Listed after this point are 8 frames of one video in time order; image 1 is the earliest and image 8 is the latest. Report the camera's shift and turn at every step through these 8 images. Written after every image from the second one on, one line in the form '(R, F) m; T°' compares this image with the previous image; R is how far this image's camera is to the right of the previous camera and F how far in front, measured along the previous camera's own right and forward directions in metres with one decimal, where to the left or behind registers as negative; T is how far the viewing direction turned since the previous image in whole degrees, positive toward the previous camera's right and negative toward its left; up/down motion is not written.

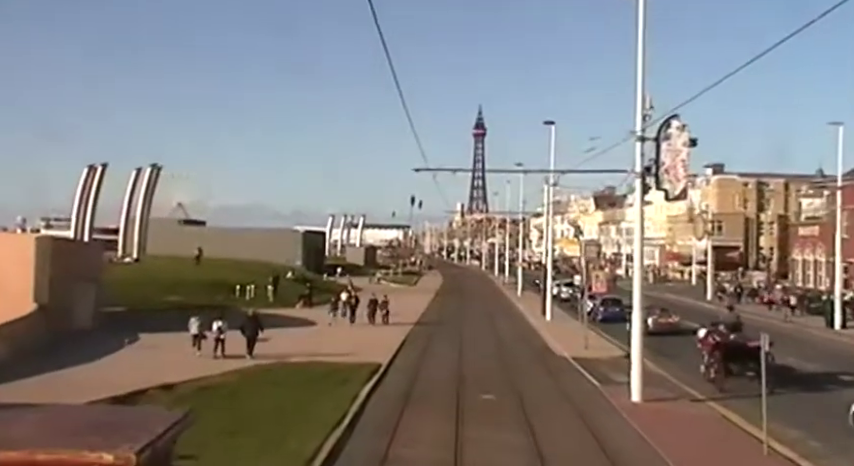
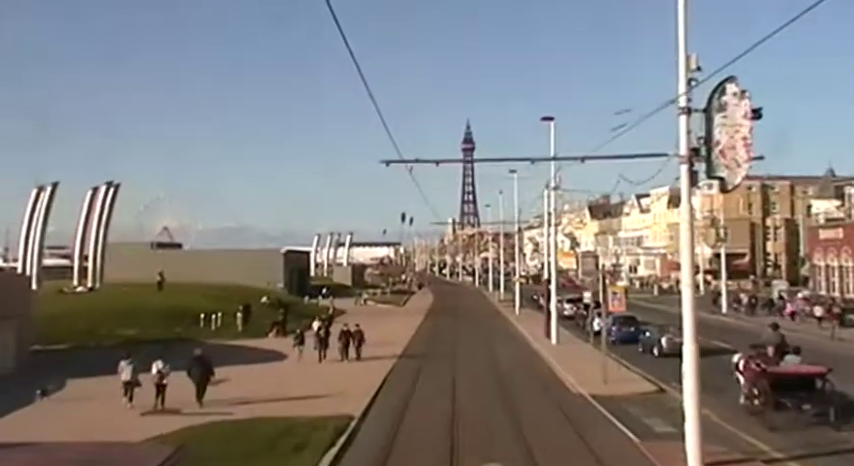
(+0.3, +6.8) m; 0°
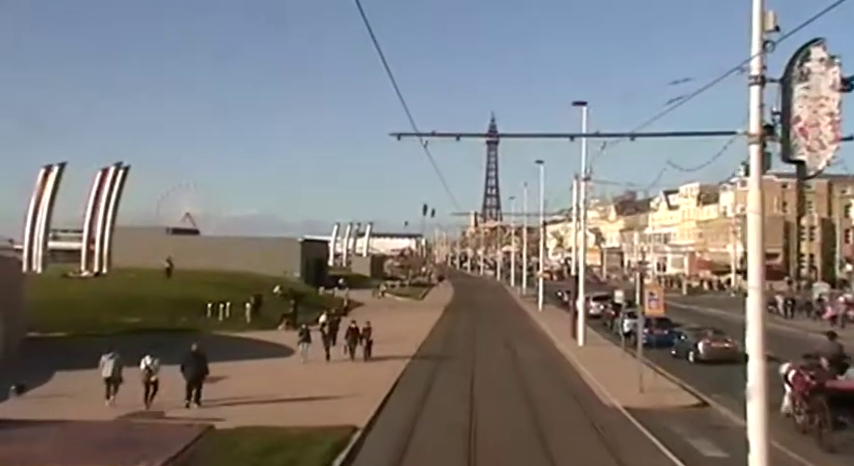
(+0.1, +3.1) m; -1°
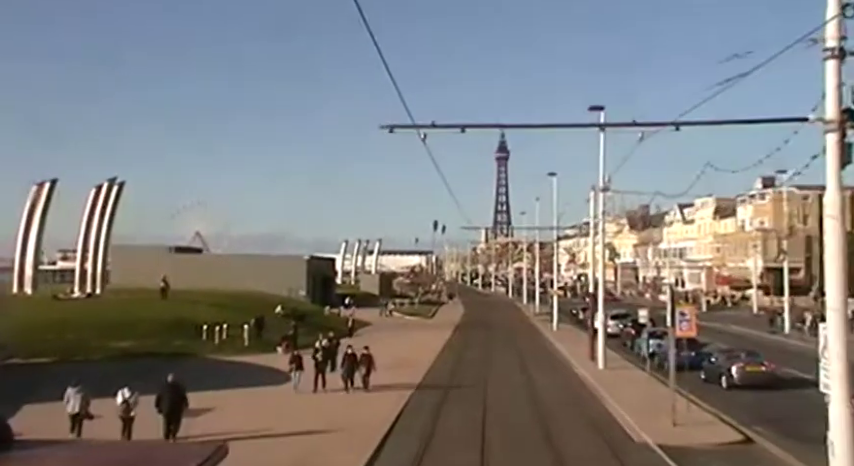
(+0.1, +3.1) m; -1°
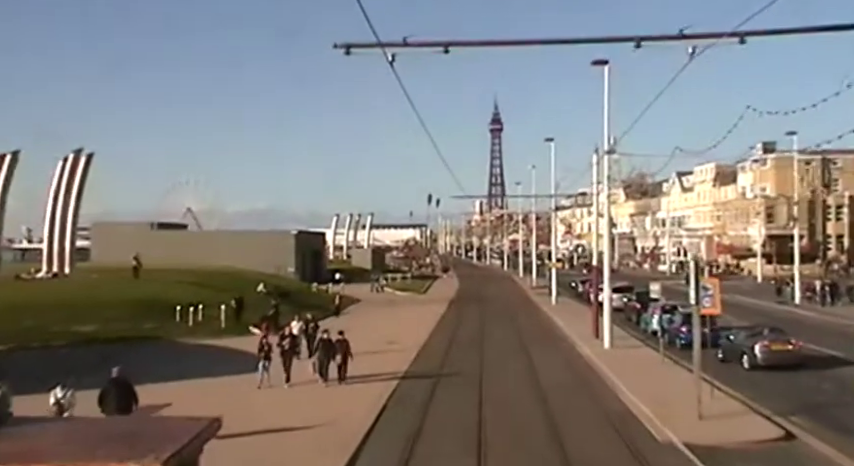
(+0.2, +3.7) m; 0°
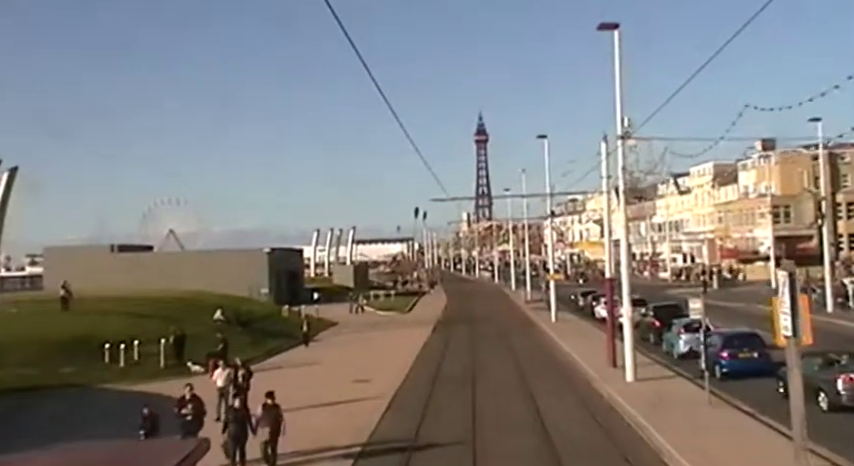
(+0.5, +7.7) m; +1°
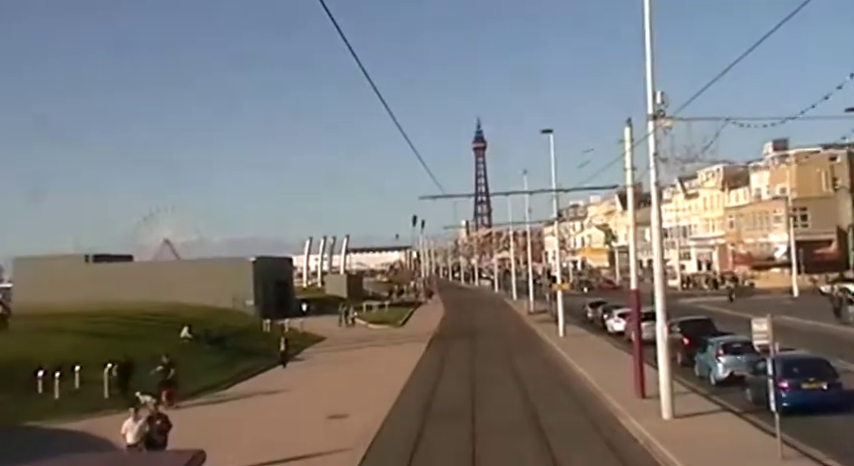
(+0.3, +5.9) m; 0°
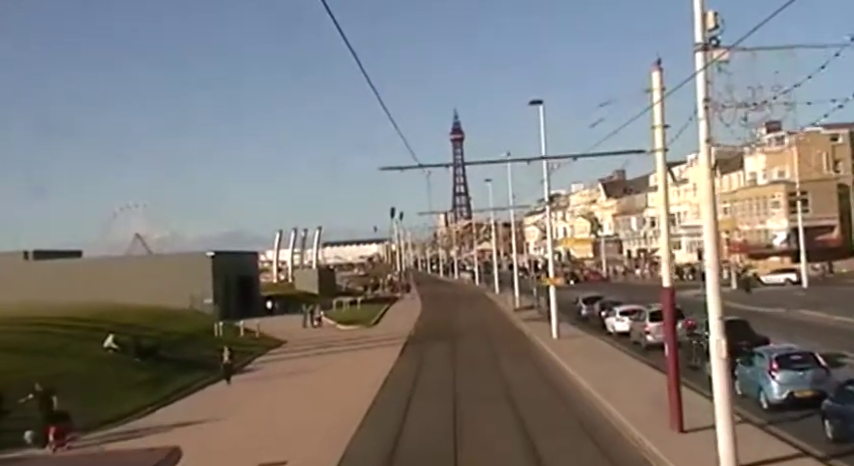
(+0.3, +7.3) m; +1°
